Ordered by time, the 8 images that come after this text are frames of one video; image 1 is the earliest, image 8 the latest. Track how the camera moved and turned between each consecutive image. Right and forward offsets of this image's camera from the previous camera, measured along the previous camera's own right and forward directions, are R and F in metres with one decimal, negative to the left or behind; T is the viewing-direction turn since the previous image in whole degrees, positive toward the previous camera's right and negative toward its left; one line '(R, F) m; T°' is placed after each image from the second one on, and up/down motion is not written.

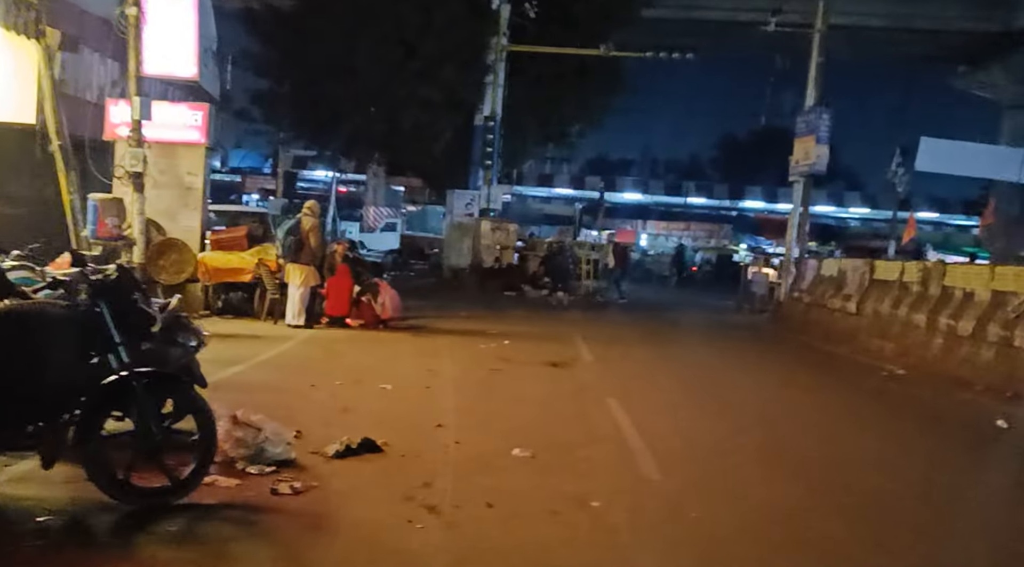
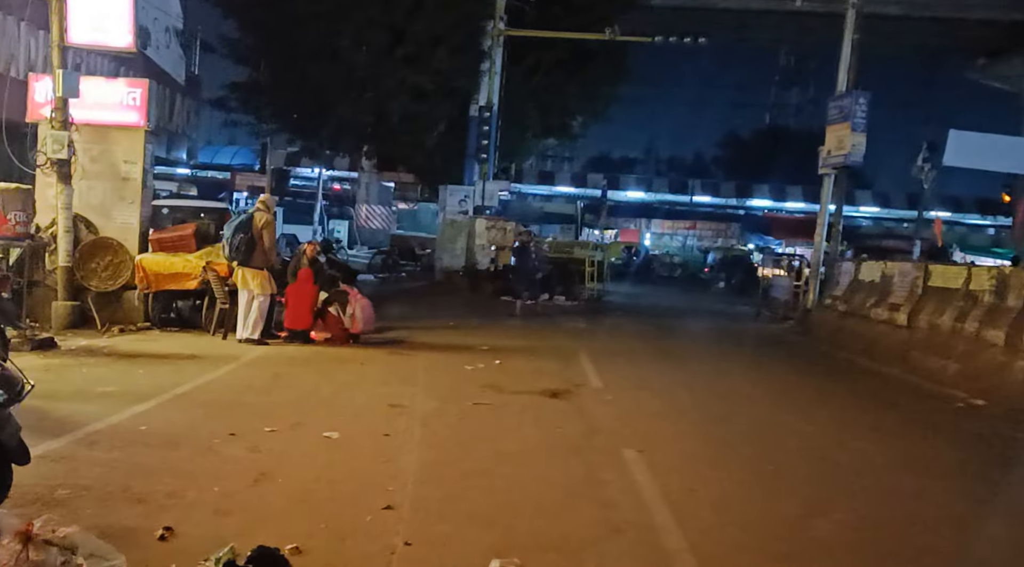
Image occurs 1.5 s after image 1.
(+0.1, +2.5) m; 0°
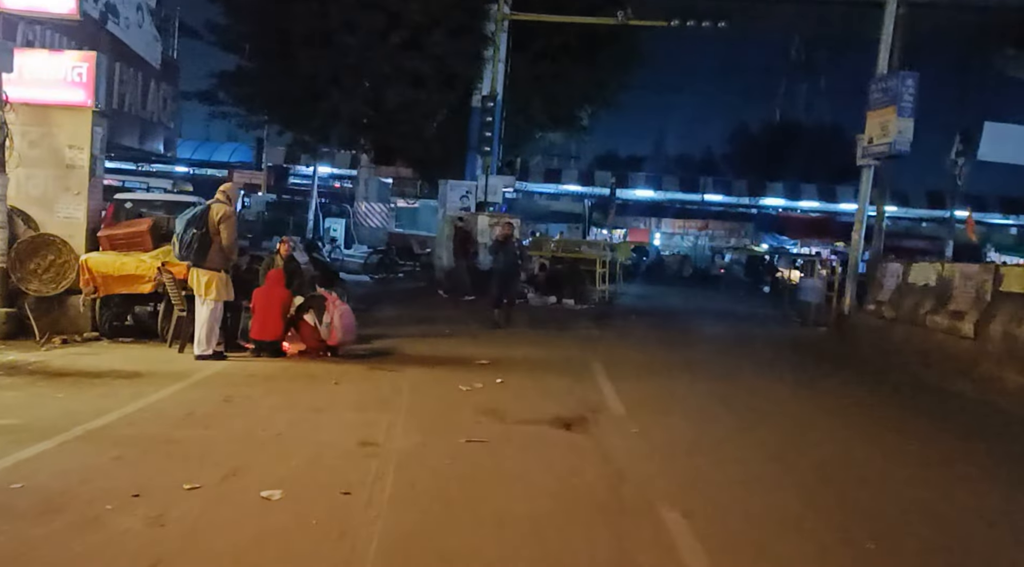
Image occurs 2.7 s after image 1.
(0.0, +2.0) m; 0°
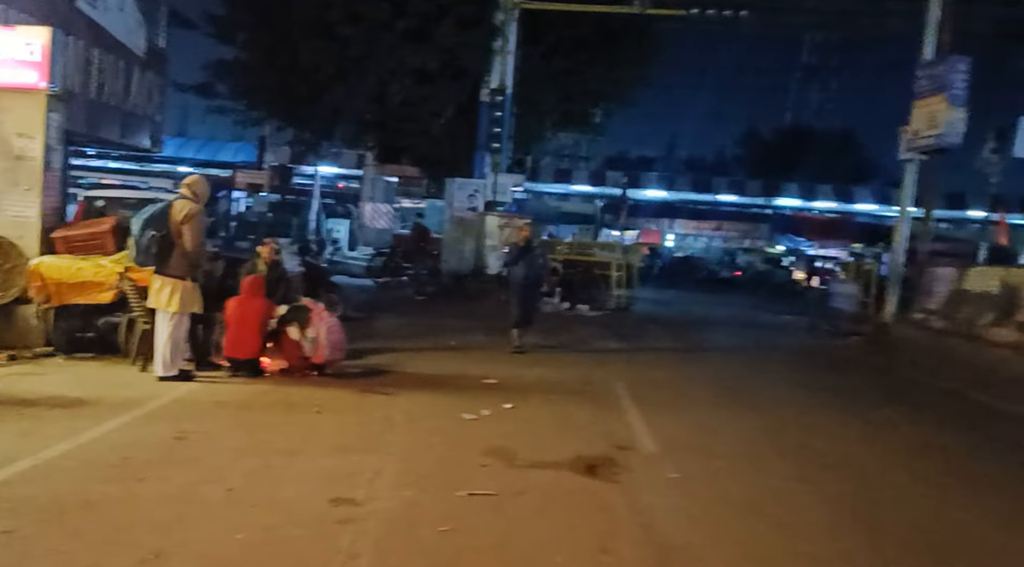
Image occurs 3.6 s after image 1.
(0.0, +1.6) m; -1°
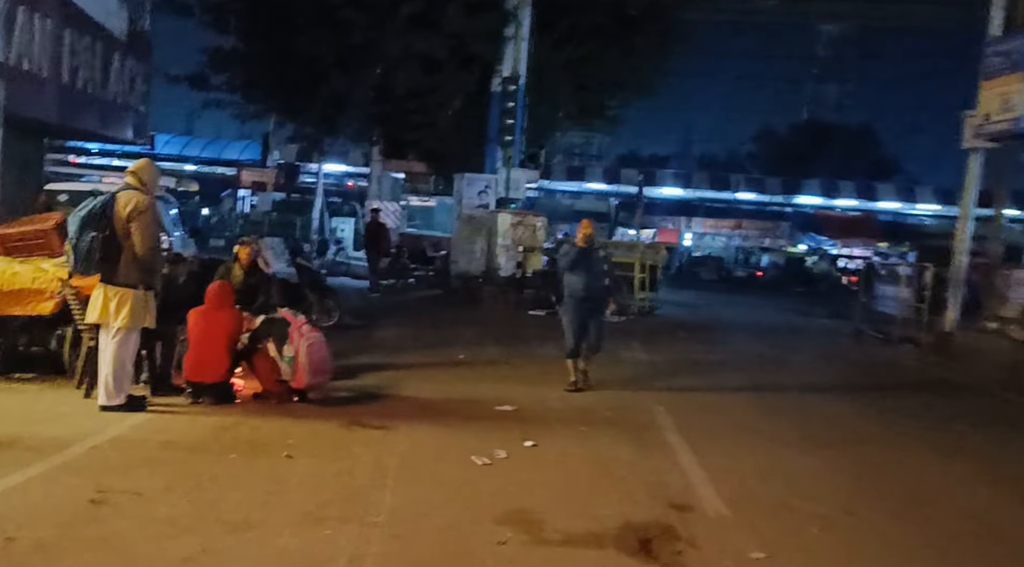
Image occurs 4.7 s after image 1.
(-0.1, +1.8) m; -1°
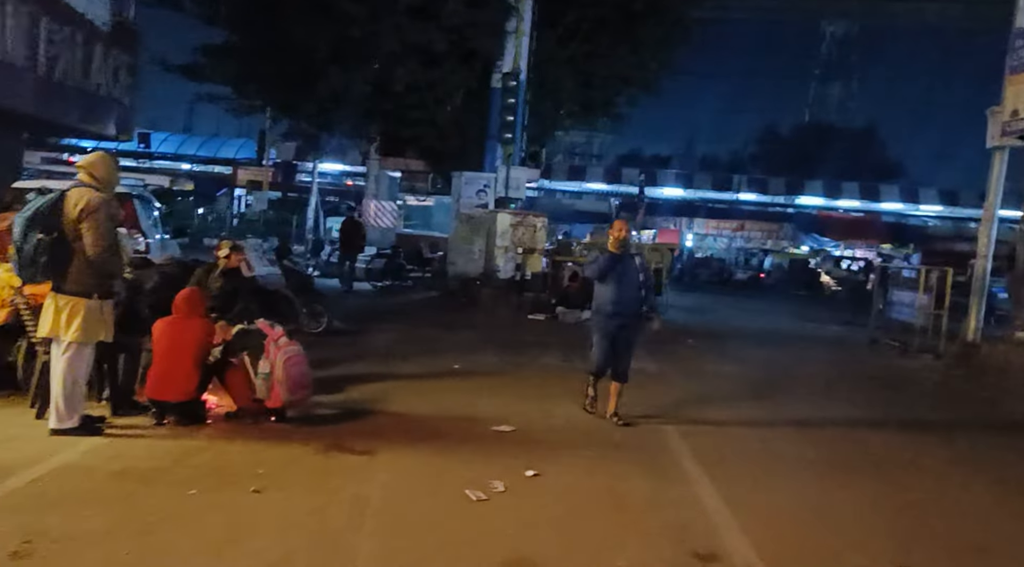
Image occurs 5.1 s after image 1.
(0.0, +0.8) m; 0°
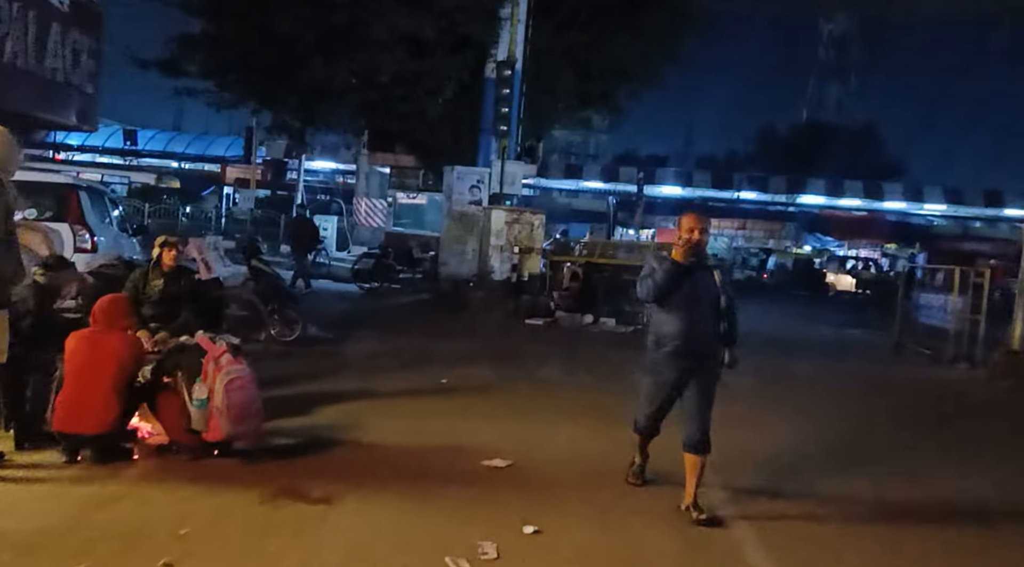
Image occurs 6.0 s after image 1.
(0.0, +1.4) m; 0°
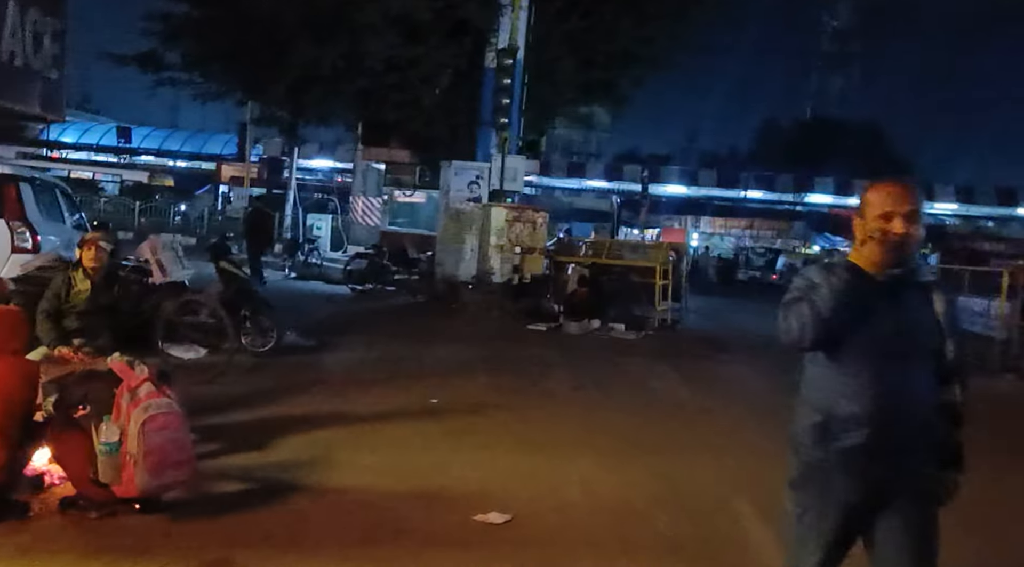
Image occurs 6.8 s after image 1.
(0.0, +1.4) m; 0°
